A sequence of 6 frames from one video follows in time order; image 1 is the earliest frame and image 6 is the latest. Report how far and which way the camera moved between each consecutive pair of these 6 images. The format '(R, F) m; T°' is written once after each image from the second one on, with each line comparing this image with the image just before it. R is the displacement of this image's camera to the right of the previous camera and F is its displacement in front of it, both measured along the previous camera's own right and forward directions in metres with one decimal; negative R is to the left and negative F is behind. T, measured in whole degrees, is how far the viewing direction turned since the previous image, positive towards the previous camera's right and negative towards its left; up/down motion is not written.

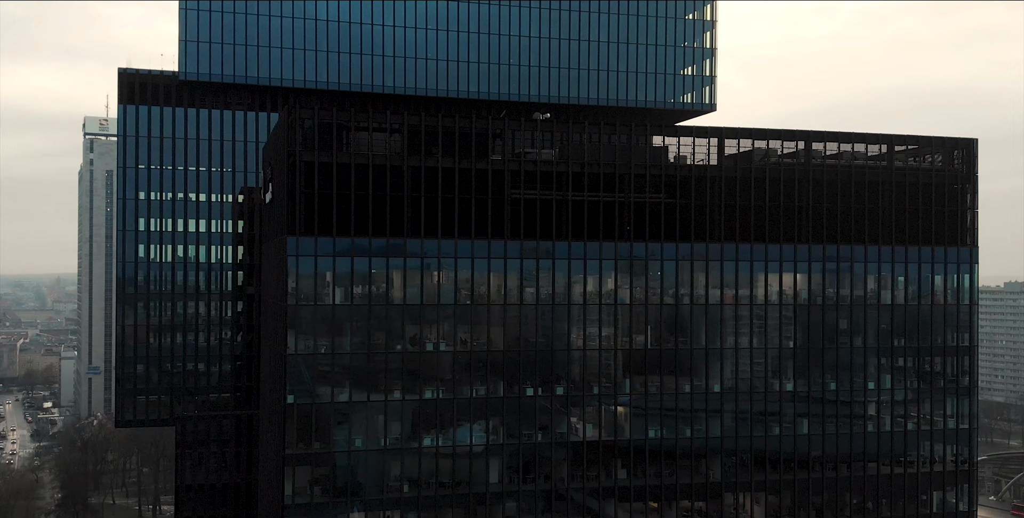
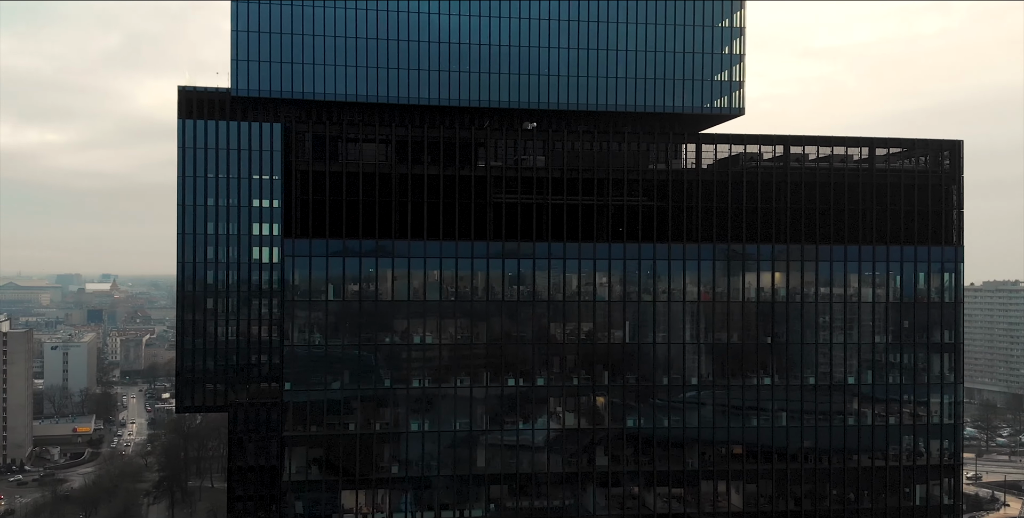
(+3.4, -2.1) m; -5°
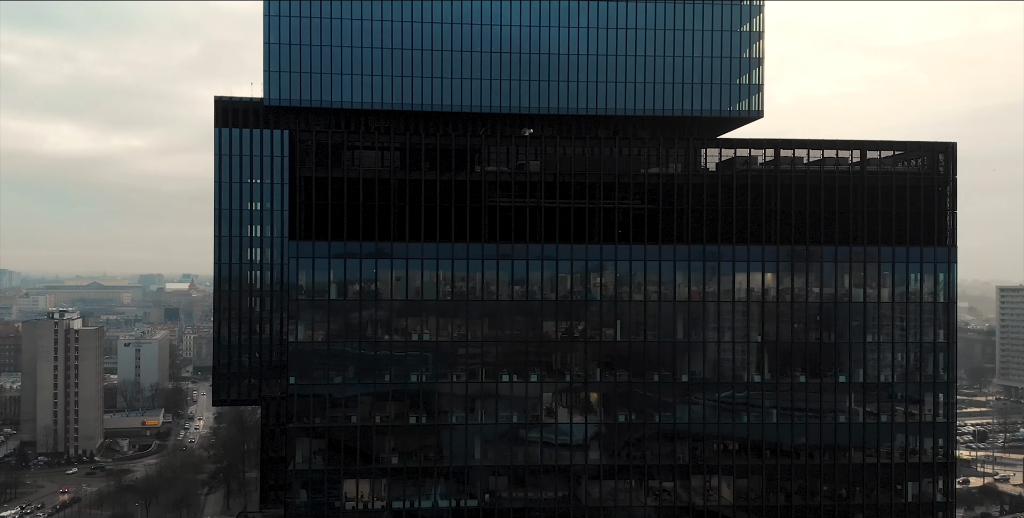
(+1.8, -1.3) m; -3°
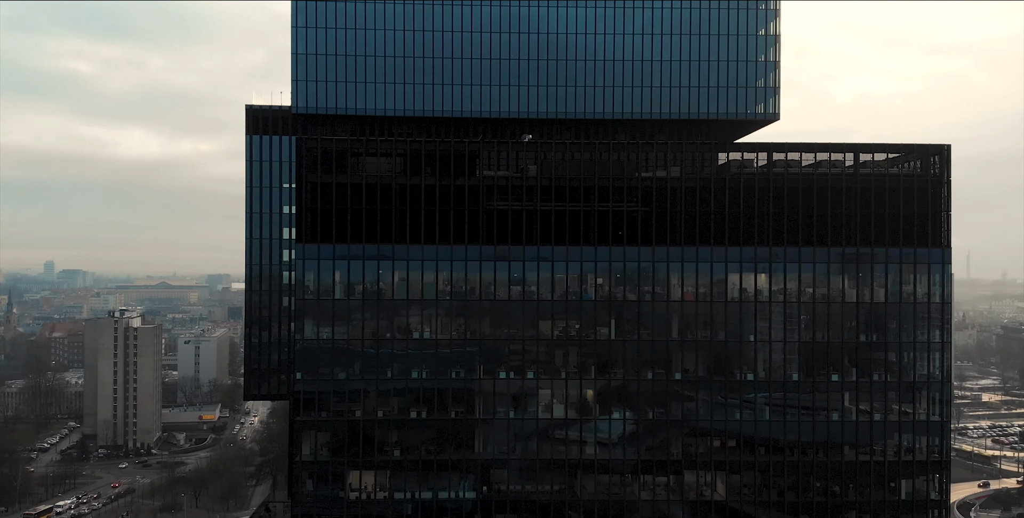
(+1.5, -1.2) m; -2°
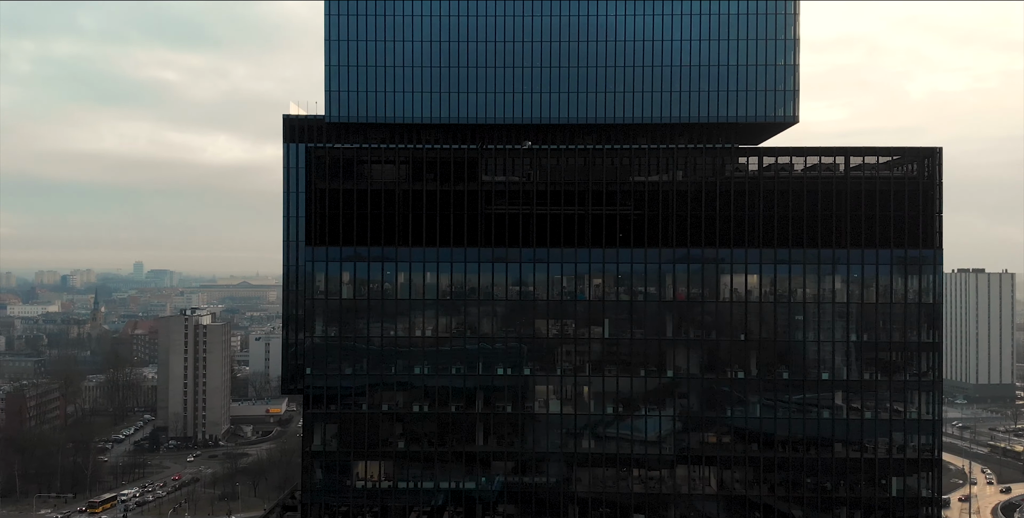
(+1.9, -1.6) m; -3°
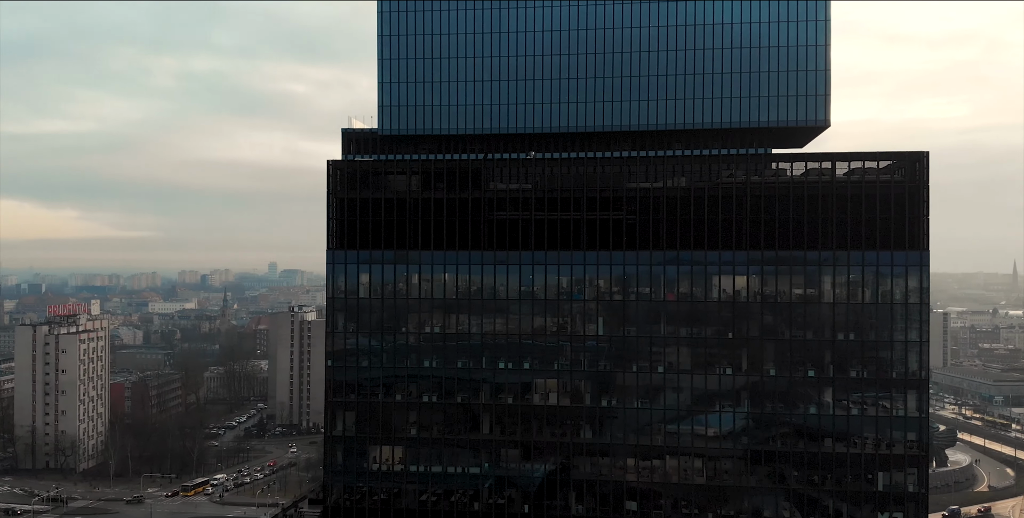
(+3.0, -2.7) m; -5°
